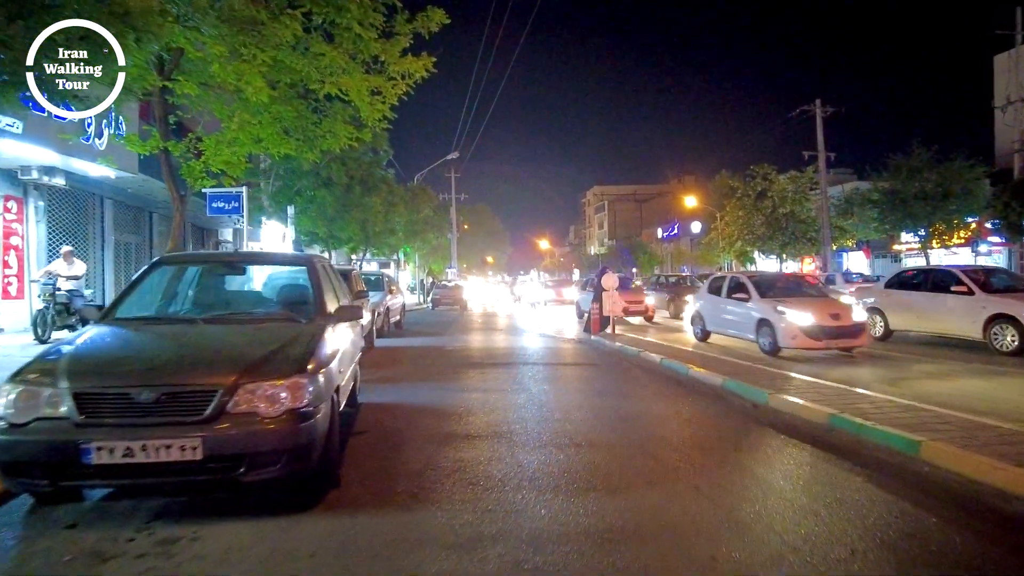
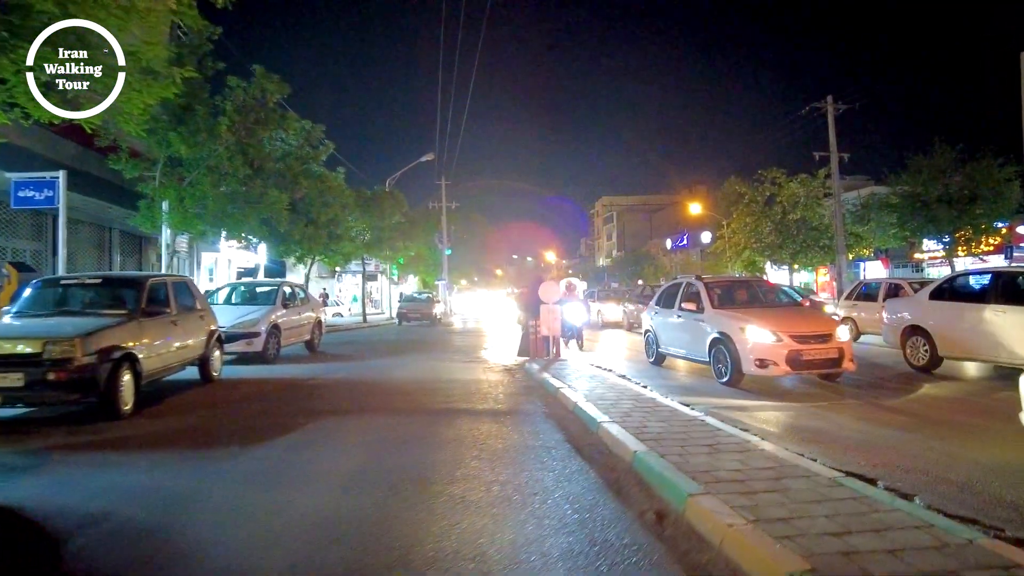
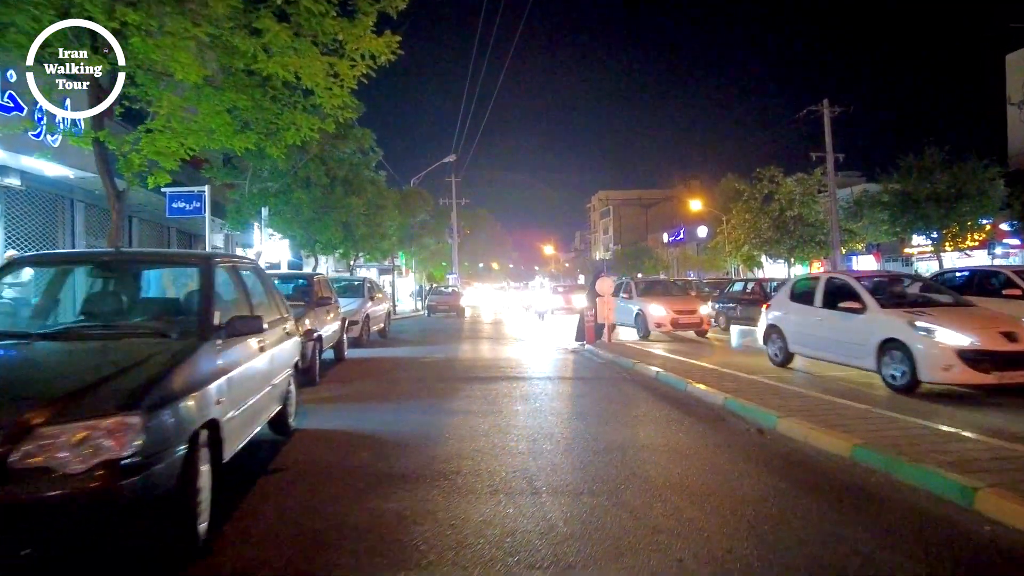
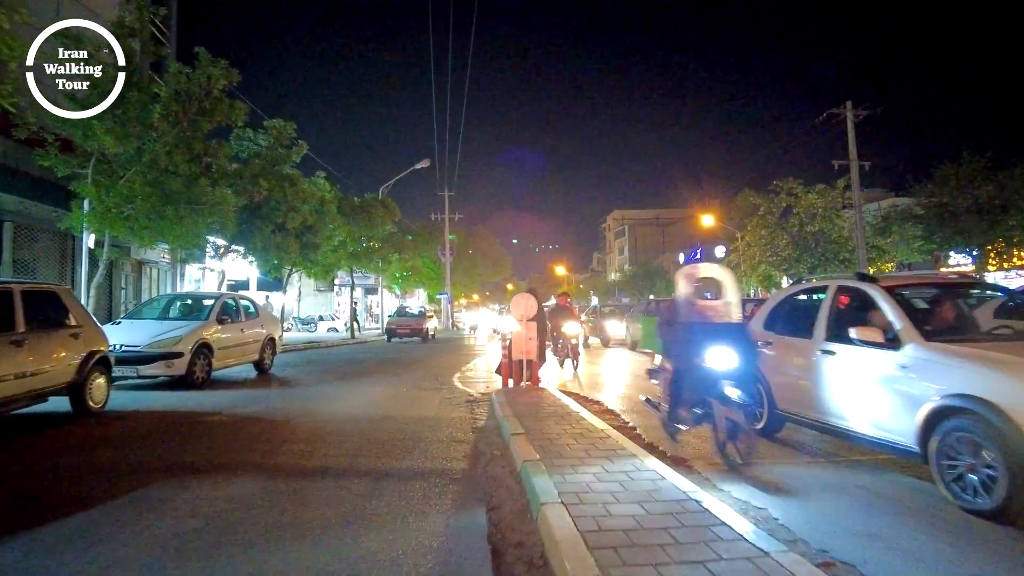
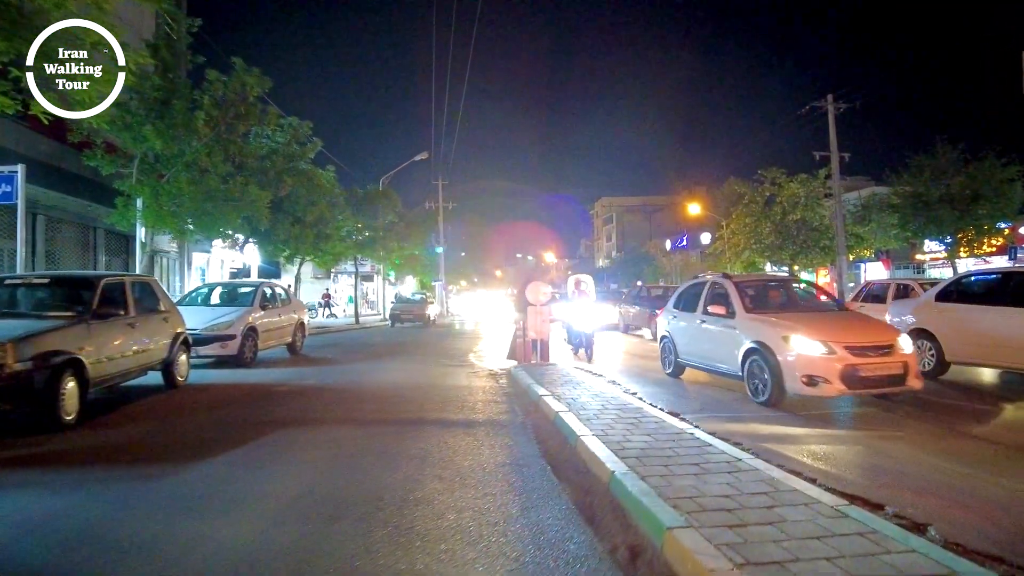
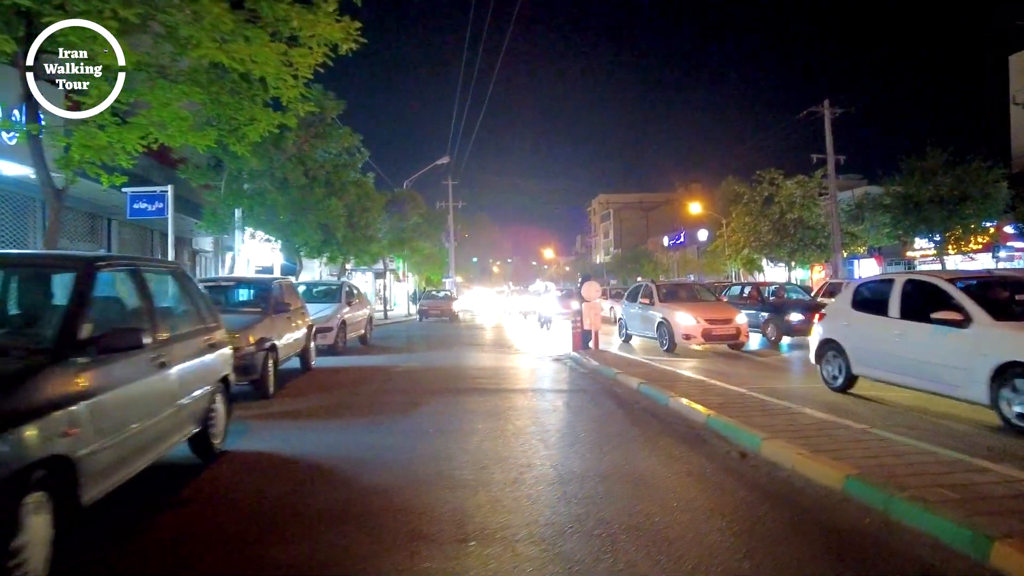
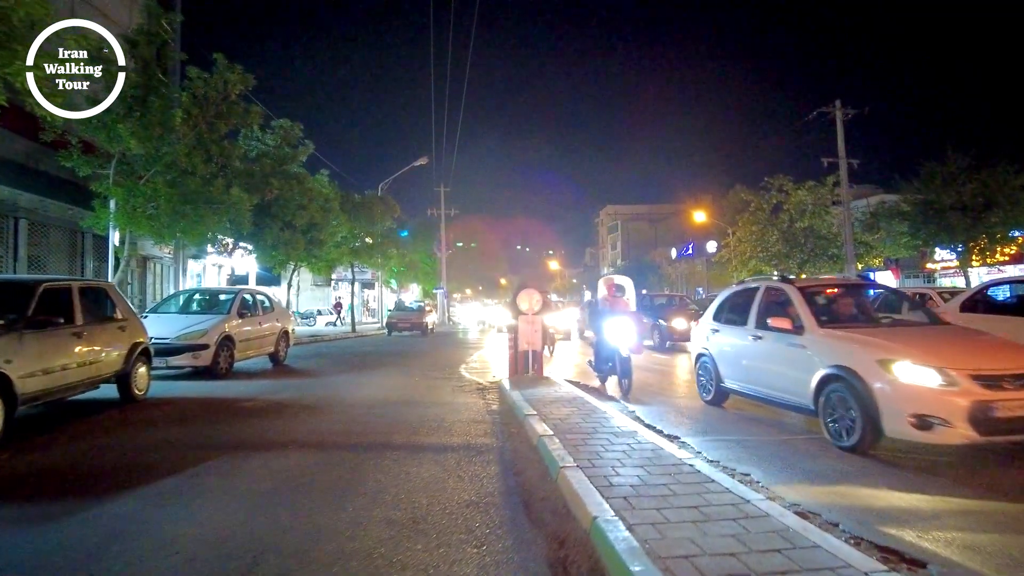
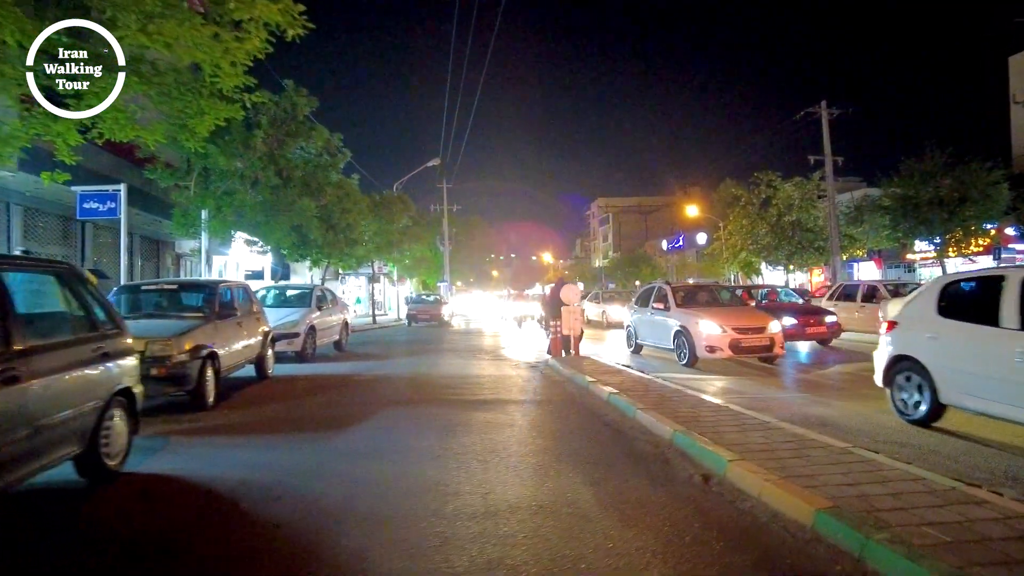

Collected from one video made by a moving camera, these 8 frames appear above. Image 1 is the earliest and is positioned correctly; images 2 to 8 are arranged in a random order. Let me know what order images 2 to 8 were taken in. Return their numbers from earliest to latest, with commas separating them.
3, 6, 8, 2, 5, 7, 4
